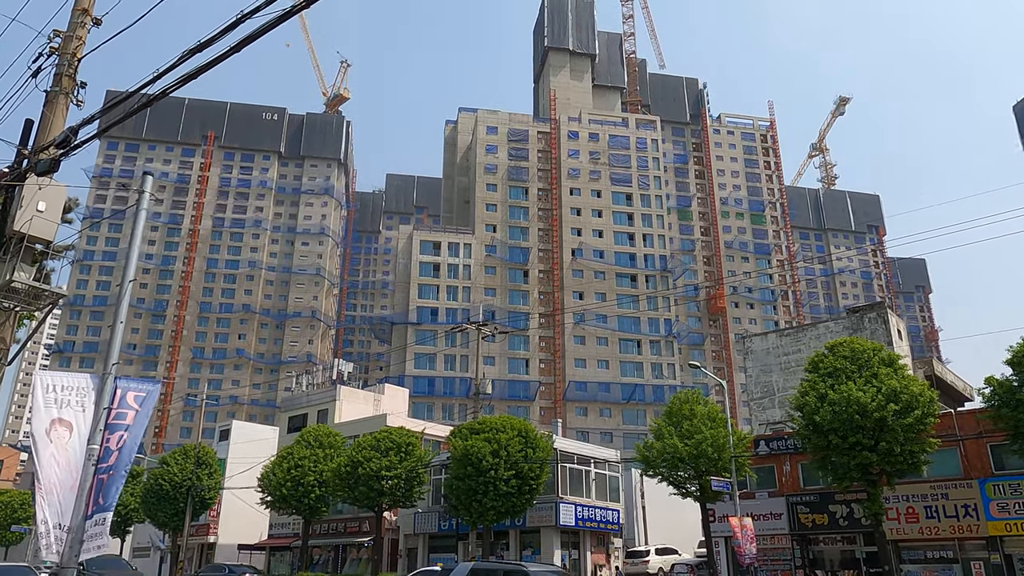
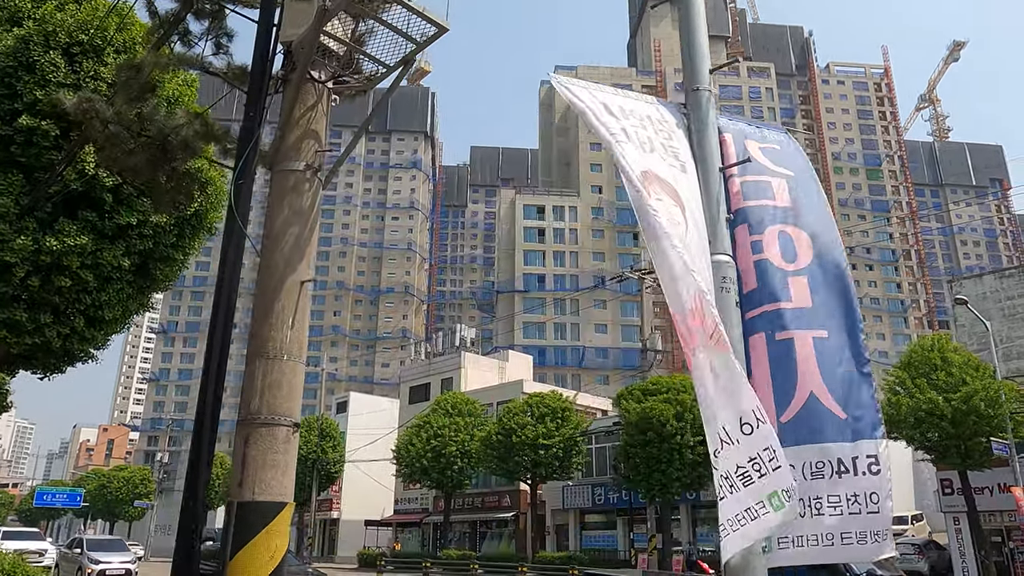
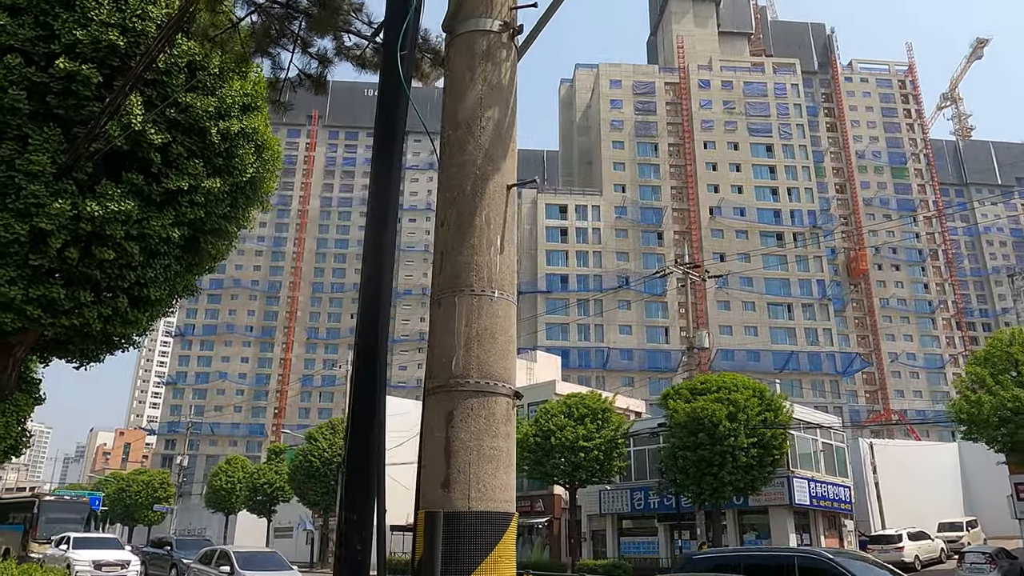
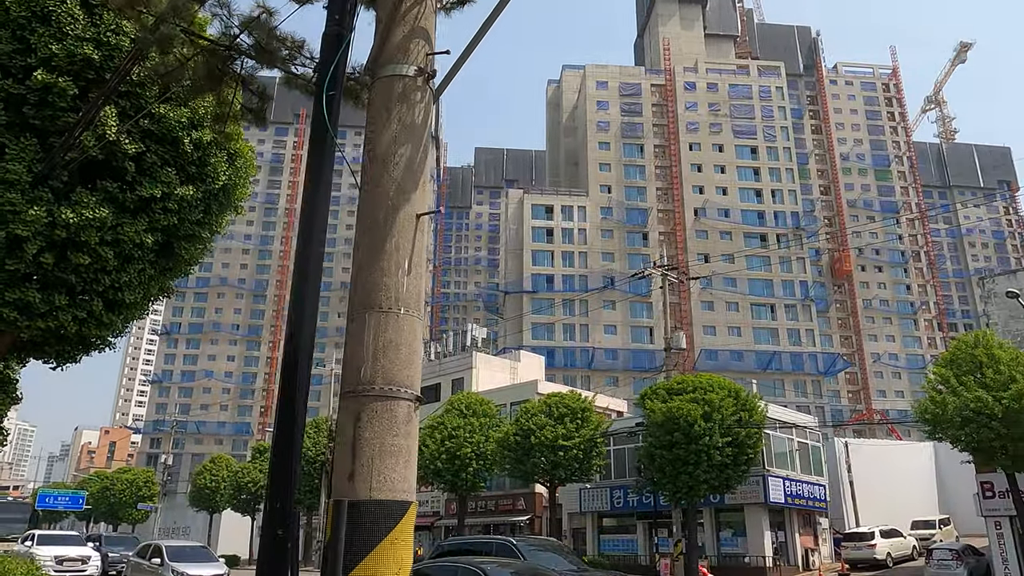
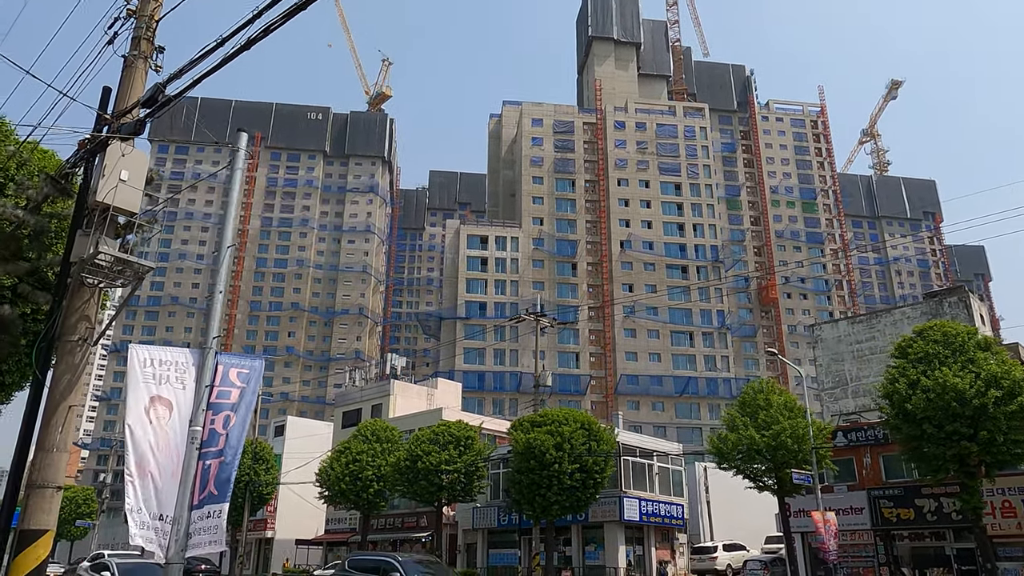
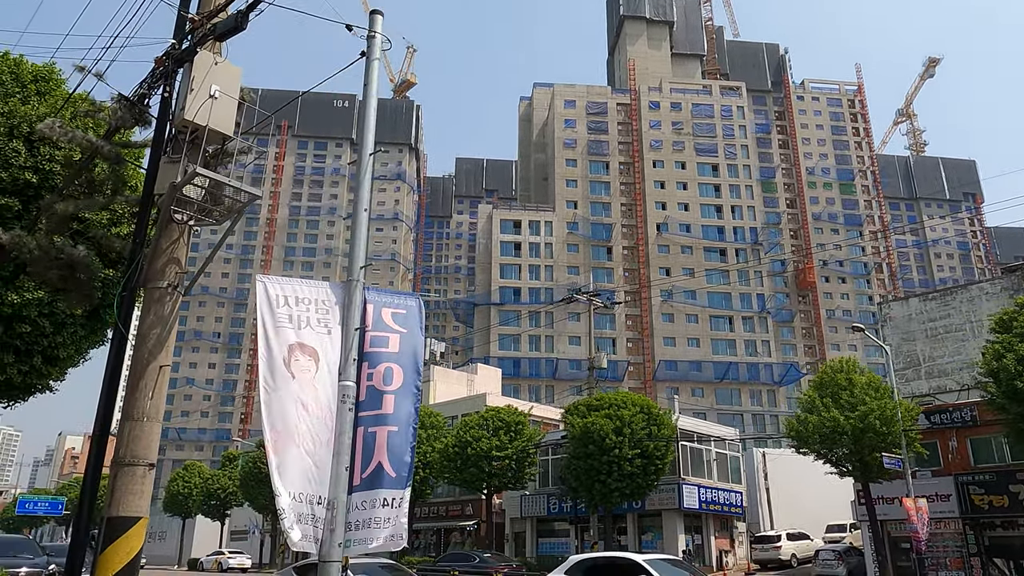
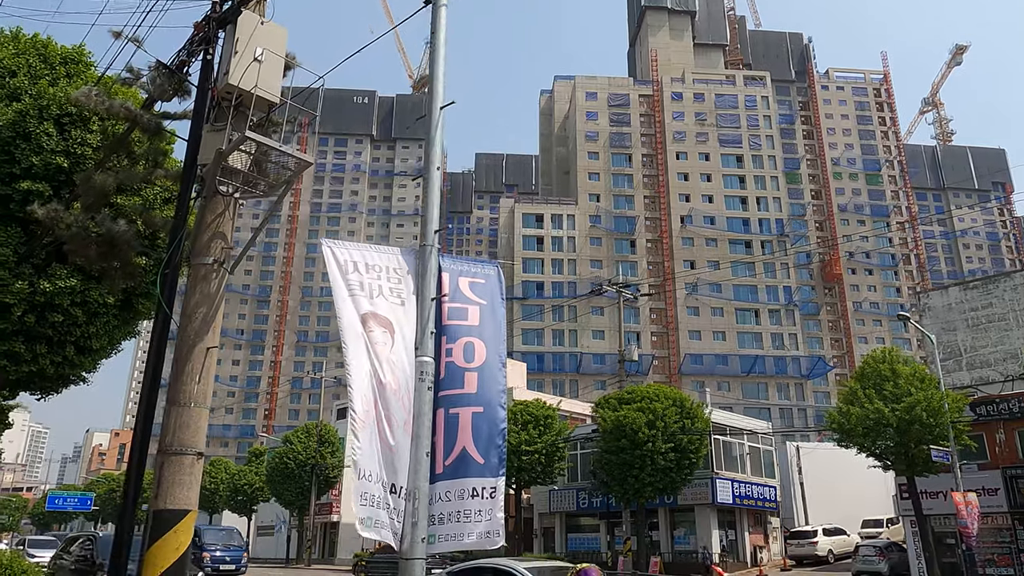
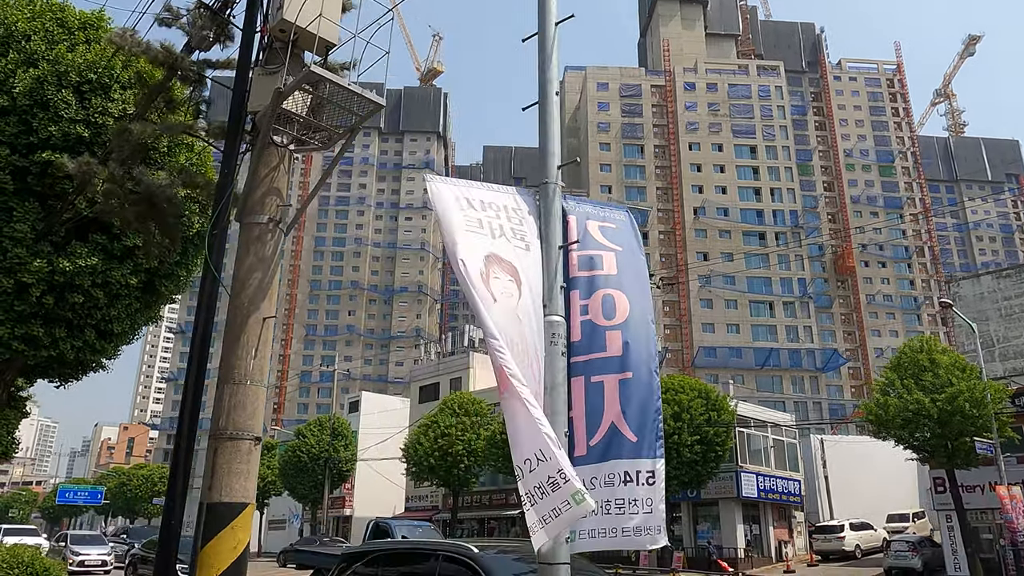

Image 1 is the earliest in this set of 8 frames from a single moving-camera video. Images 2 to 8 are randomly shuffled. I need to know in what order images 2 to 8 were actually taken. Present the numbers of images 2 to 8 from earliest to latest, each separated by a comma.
5, 6, 7, 8, 2, 4, 3
